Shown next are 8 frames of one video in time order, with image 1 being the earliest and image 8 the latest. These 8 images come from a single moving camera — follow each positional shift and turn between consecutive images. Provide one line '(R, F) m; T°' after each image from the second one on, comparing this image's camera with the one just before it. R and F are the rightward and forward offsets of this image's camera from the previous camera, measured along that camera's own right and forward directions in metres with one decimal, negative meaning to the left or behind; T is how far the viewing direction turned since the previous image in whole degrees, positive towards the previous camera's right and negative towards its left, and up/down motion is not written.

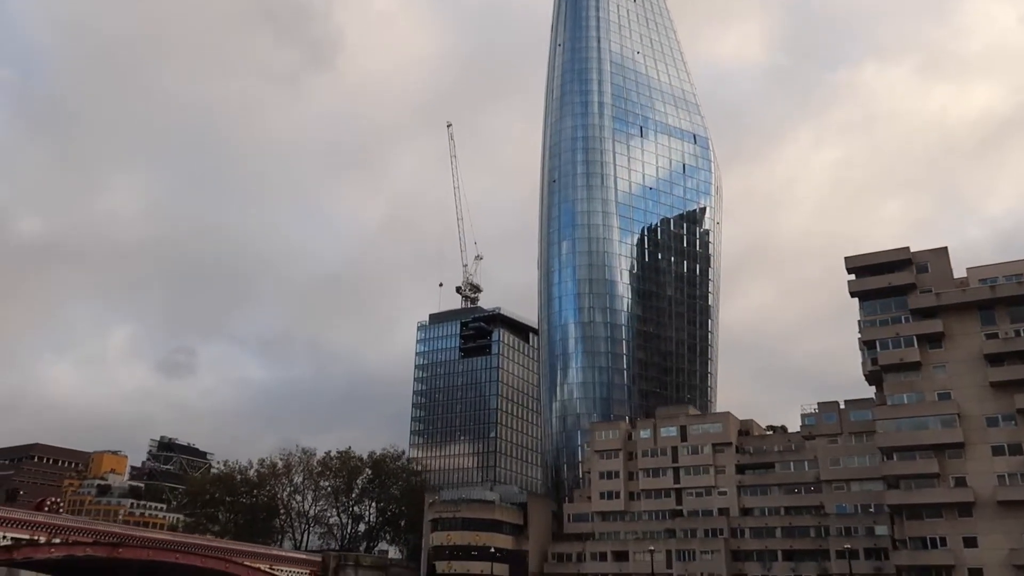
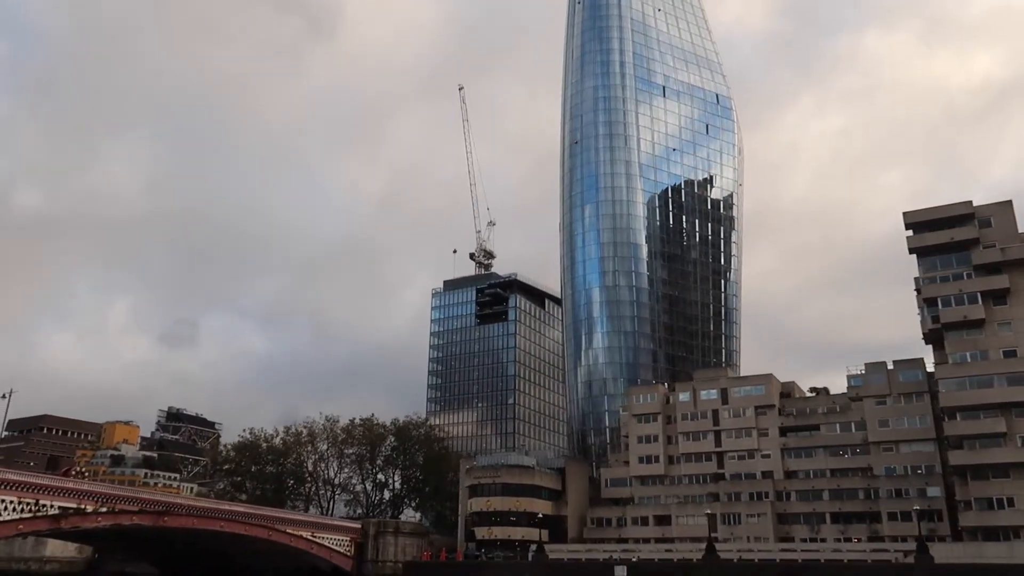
(-4.0, +2.1) m; 0°
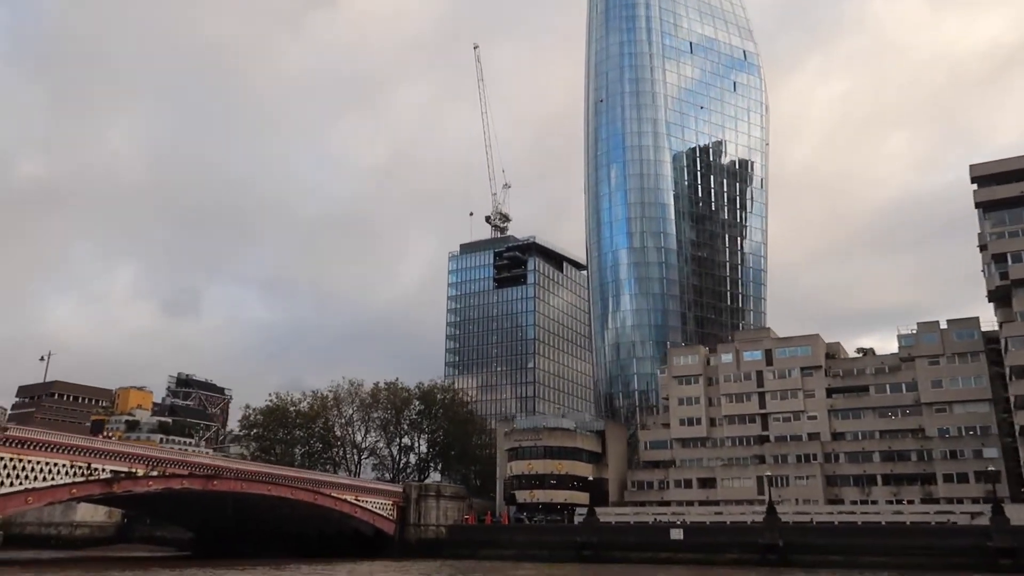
(-4.0, +2.1) m; 0°
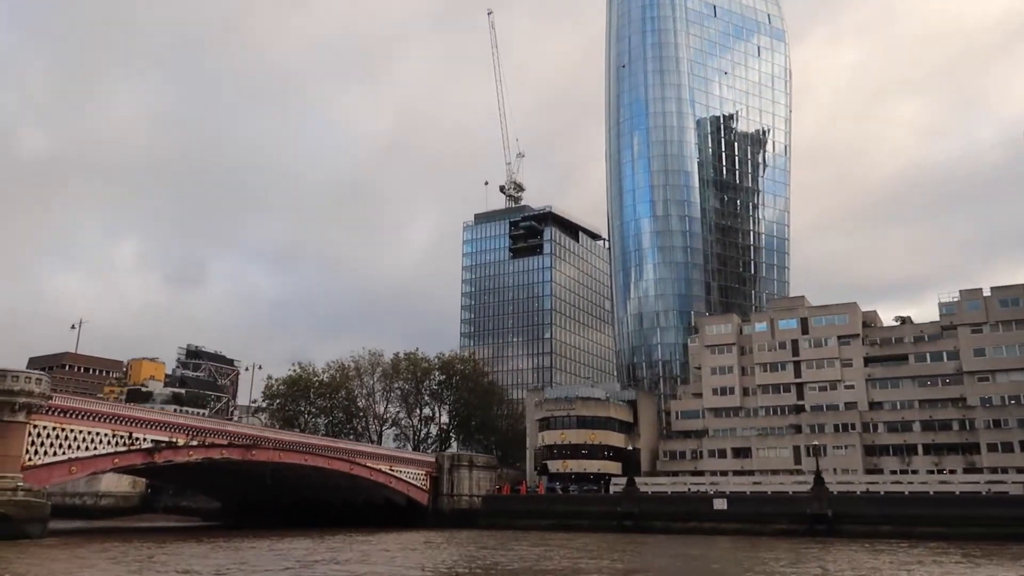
(-2.8, +1.5) m; 0°
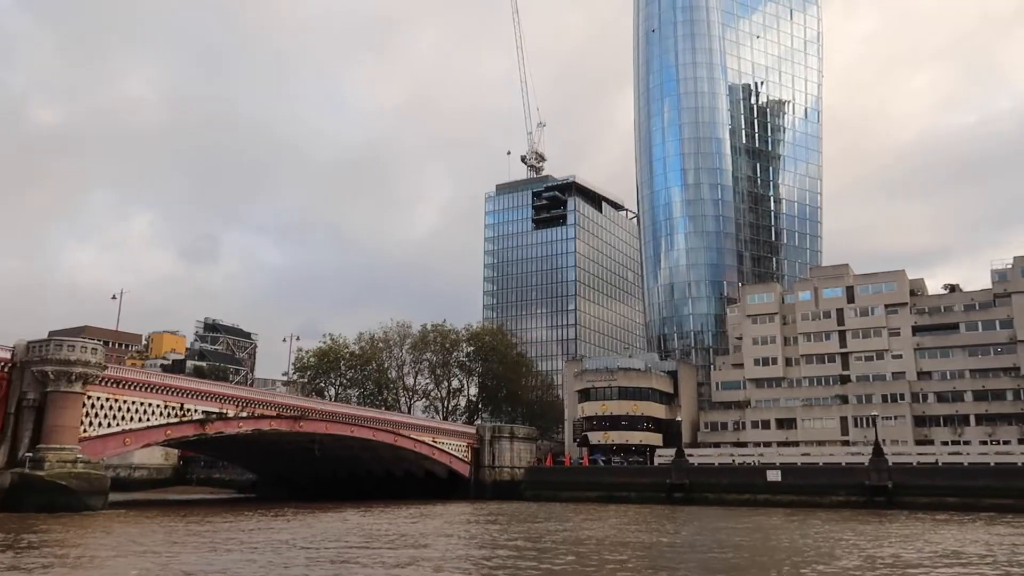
(-2.8, +1.5) m; -1°
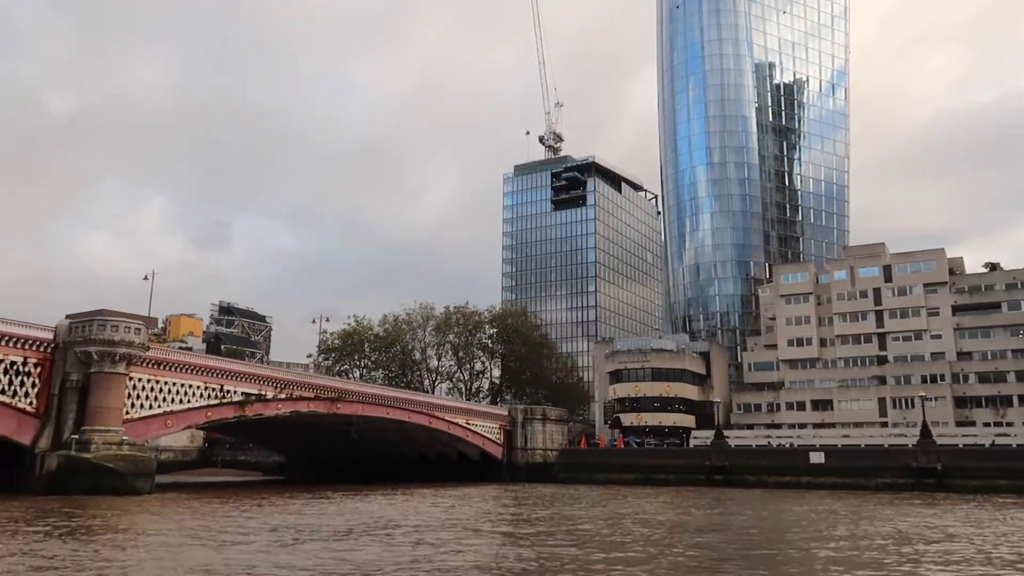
(-2.0, +1.1) m; -1°
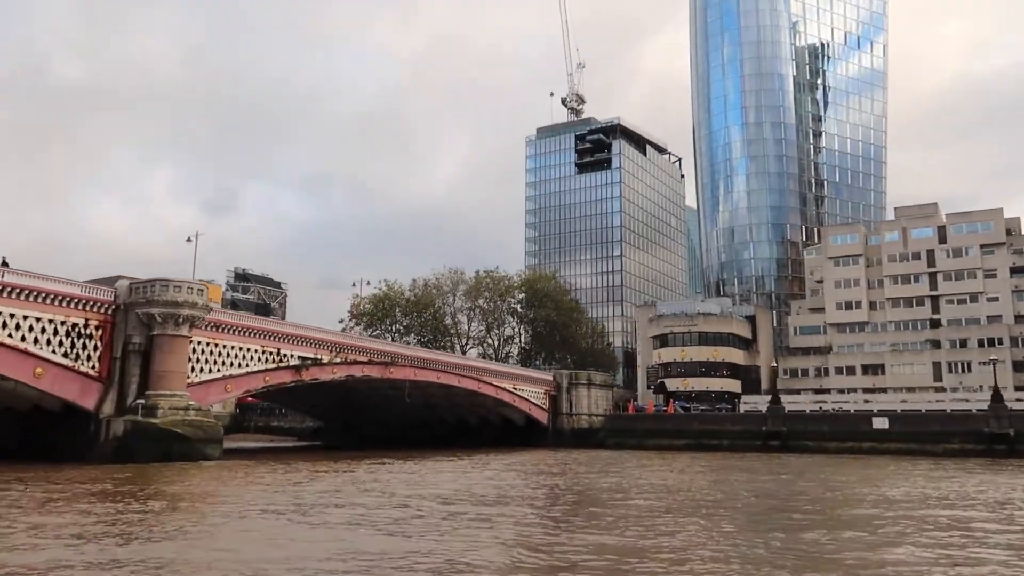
(-3.2, +1.8) m; -1°
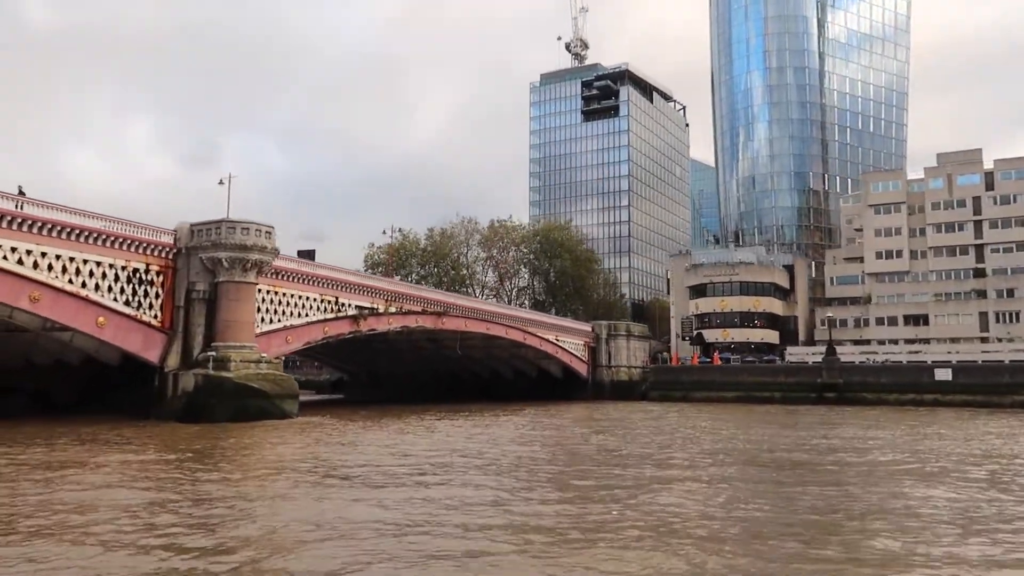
(-4.7, +2.8) m; +1°
